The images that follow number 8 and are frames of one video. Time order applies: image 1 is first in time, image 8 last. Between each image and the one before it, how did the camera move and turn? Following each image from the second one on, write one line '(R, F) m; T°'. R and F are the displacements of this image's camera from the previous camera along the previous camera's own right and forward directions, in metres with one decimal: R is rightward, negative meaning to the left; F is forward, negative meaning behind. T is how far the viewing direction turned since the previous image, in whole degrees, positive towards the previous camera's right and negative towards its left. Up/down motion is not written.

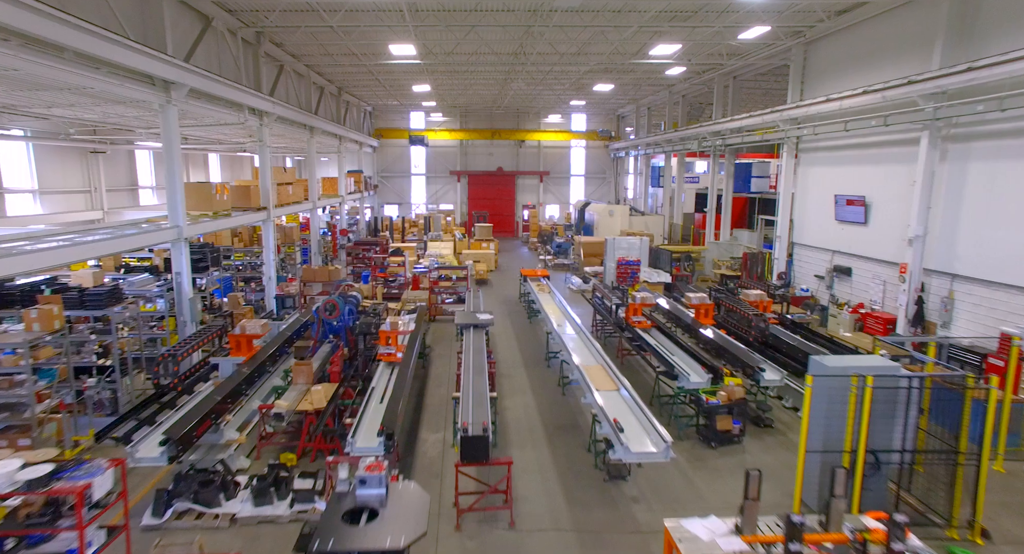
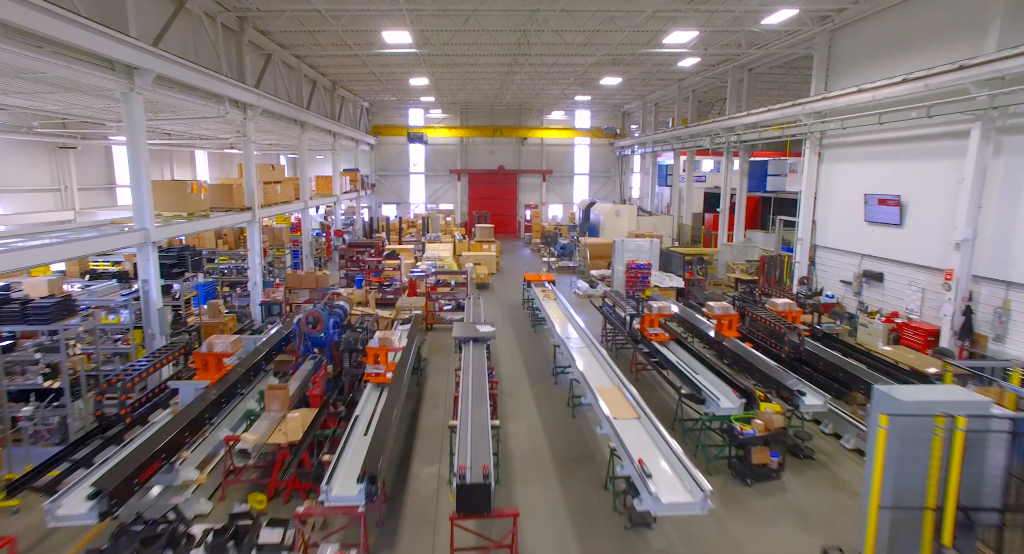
(0.0, +0.7) m; 0°
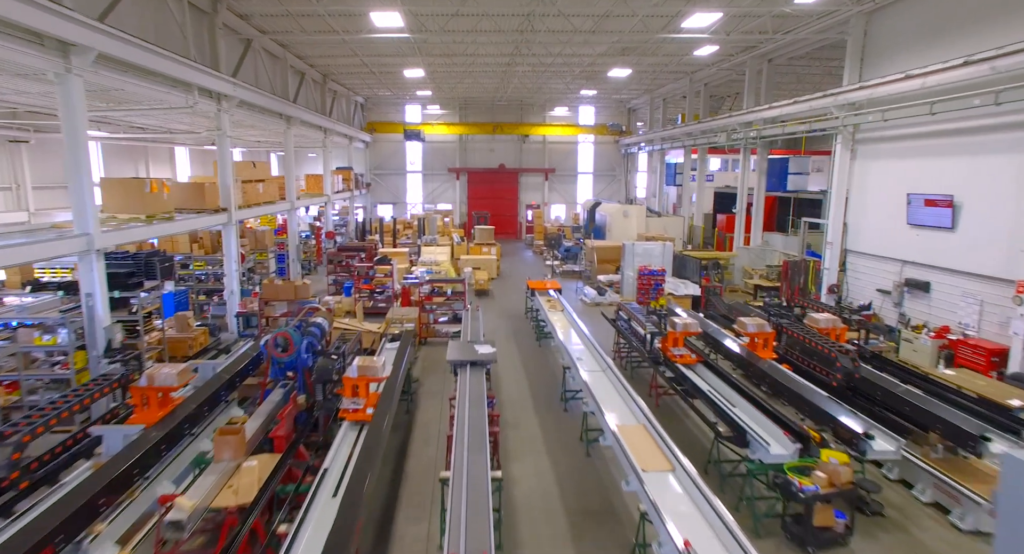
(0.0, +0.9) m; 0°
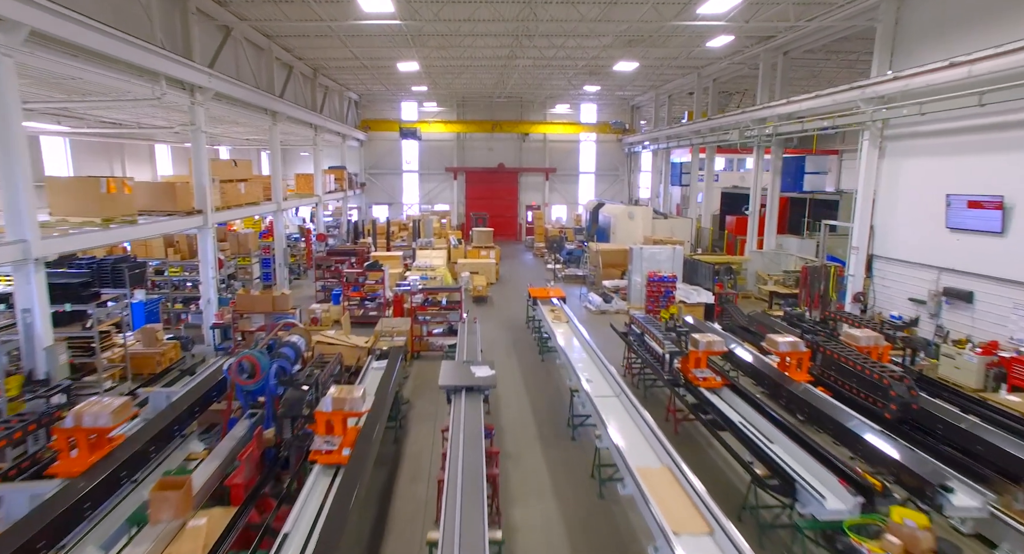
(0.0, +0.7) m; 0°
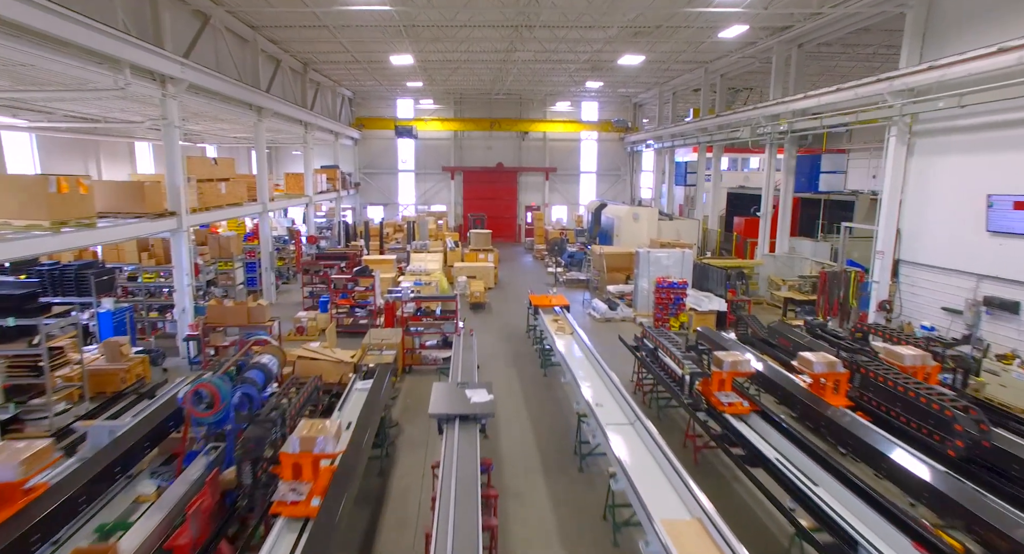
(0.0, +0.6) m; 0°
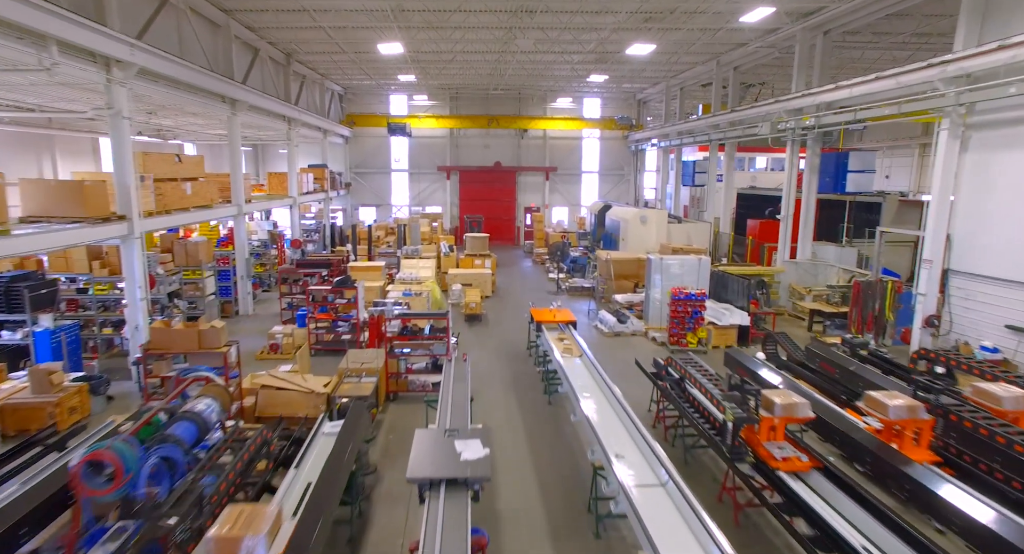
(0.0, +0.9) m; 0°
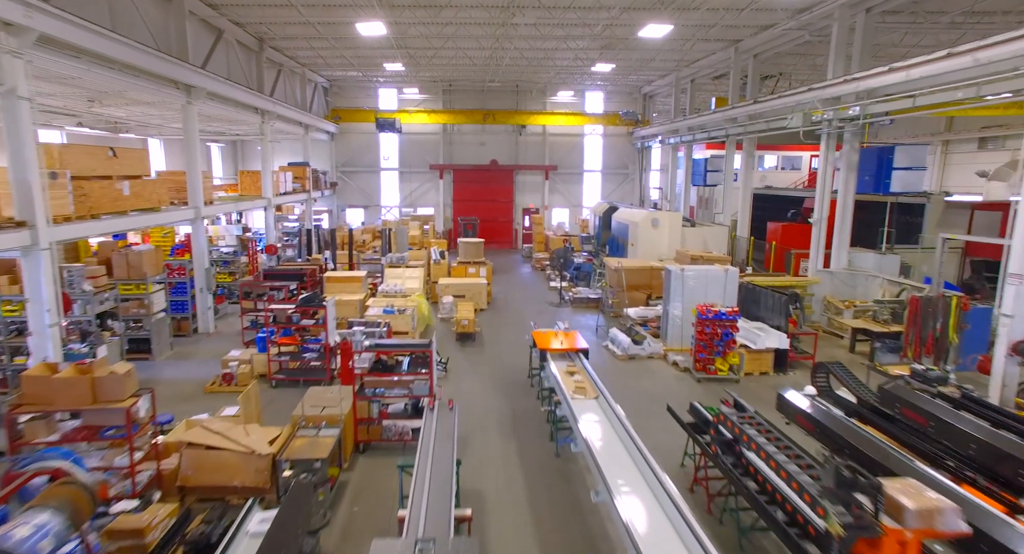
(0.0, +1.2) m; 0°
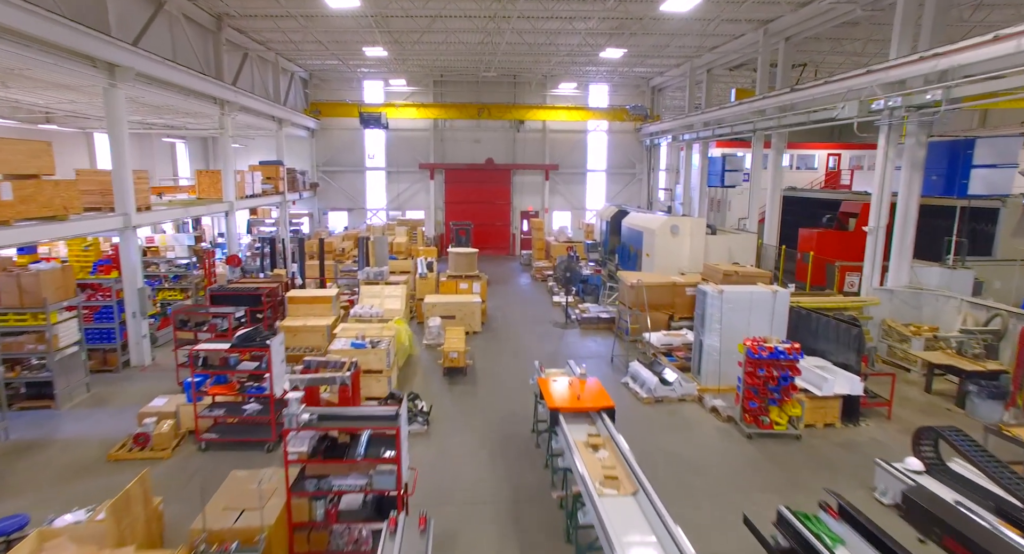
(0.0, +1.5) m; 0°
